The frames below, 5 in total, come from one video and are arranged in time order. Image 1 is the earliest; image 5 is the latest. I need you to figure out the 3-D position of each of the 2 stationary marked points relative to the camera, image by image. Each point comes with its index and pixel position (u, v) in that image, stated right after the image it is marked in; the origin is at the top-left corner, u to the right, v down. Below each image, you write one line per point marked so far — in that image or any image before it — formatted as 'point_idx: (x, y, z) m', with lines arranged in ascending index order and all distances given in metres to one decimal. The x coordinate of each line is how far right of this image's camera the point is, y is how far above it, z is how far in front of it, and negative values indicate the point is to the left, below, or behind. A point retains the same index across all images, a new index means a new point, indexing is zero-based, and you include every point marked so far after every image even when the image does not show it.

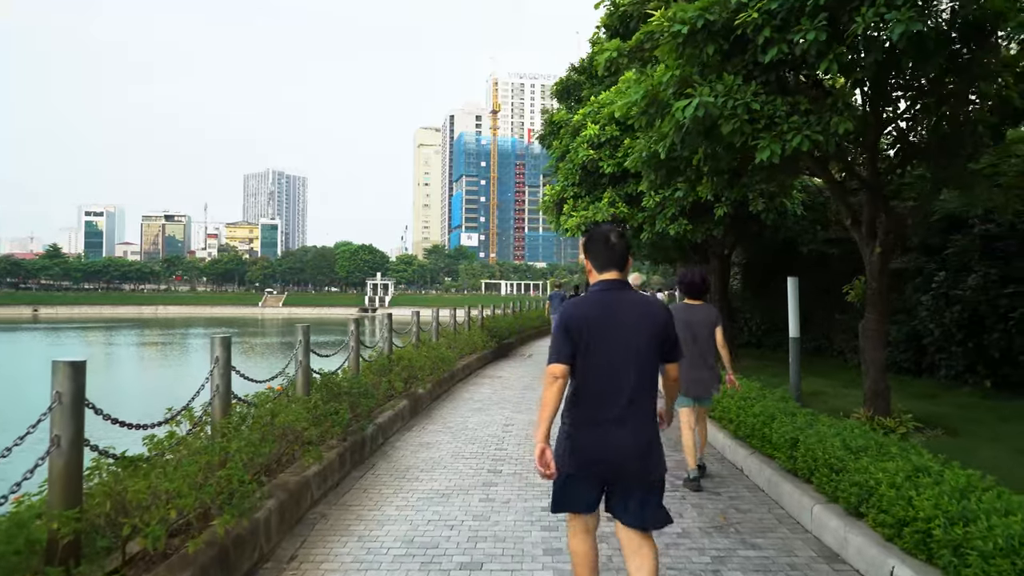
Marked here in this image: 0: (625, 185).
0: (+1.8, +1.6, +13.1) m
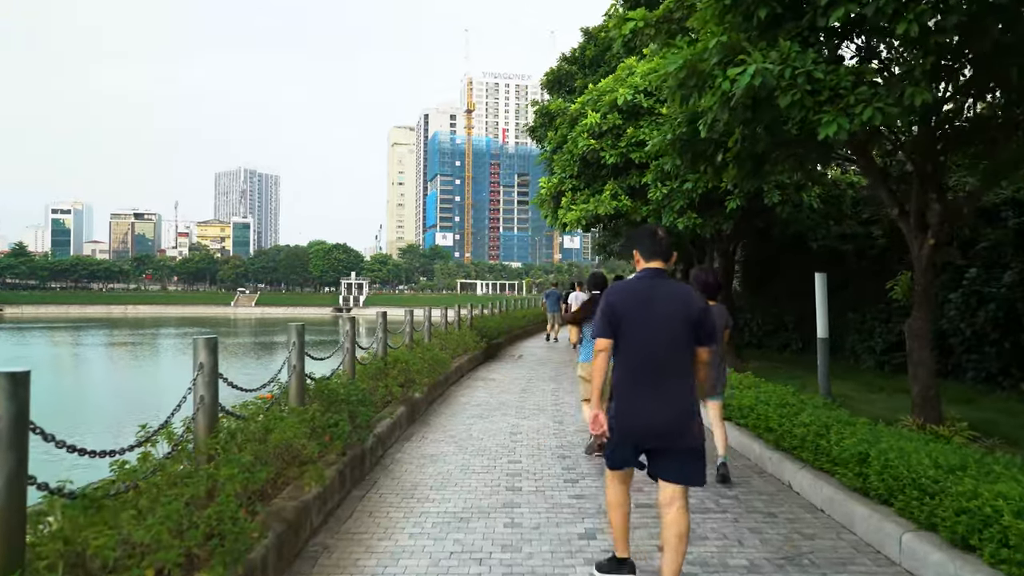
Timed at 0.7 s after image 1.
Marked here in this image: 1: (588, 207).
0: (+1.7, +1.7, +12.4) m
1: (+1.1, +1.2, +12.4) m
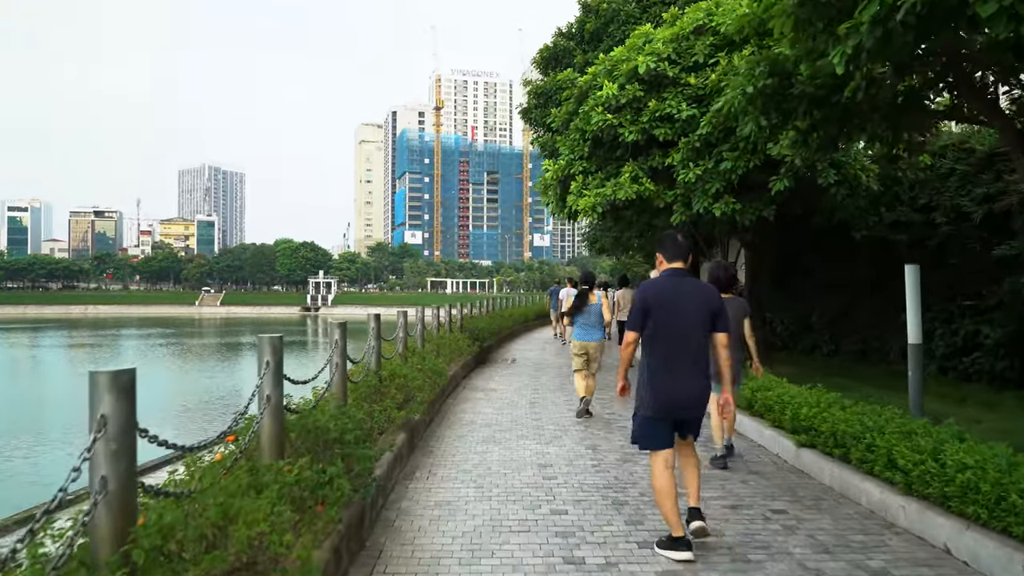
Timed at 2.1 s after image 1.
0: (+1.8, +1.7, +10.8) m
1: (+1.2, +1.3, +10.8) m
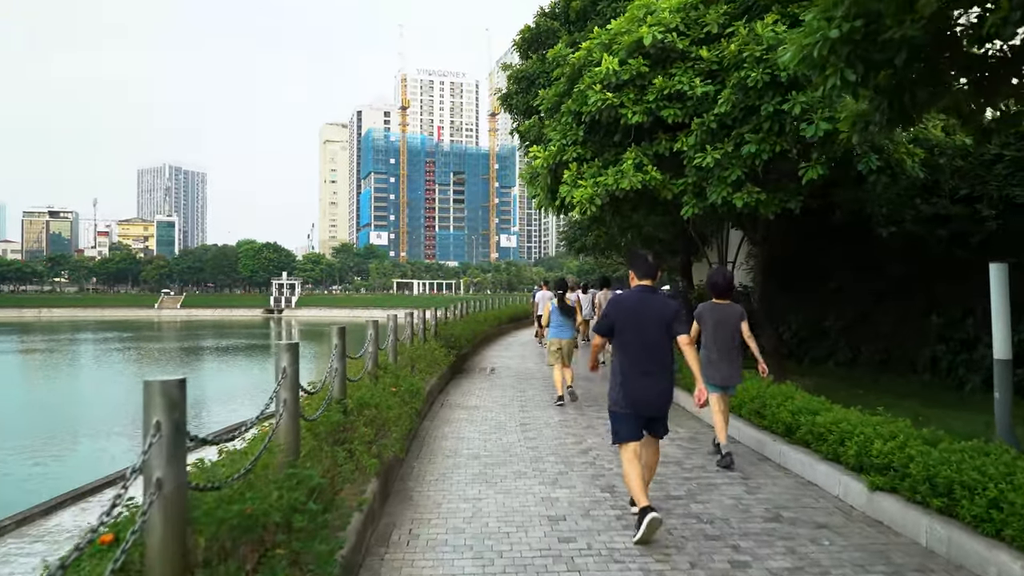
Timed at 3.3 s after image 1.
0: (+1.6, +1.7, +9.4) m
1: (+1.0, +1.2, +9.5) m
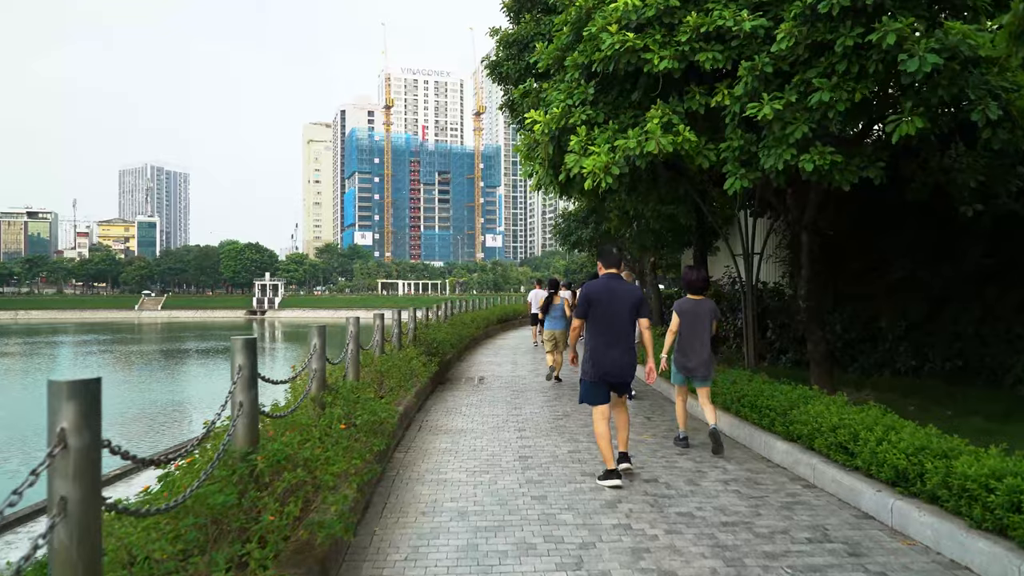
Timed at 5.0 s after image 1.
0: (+1.6, +1.7, +7.5) m
1: (+1.0, +1.3, +7.5) m
